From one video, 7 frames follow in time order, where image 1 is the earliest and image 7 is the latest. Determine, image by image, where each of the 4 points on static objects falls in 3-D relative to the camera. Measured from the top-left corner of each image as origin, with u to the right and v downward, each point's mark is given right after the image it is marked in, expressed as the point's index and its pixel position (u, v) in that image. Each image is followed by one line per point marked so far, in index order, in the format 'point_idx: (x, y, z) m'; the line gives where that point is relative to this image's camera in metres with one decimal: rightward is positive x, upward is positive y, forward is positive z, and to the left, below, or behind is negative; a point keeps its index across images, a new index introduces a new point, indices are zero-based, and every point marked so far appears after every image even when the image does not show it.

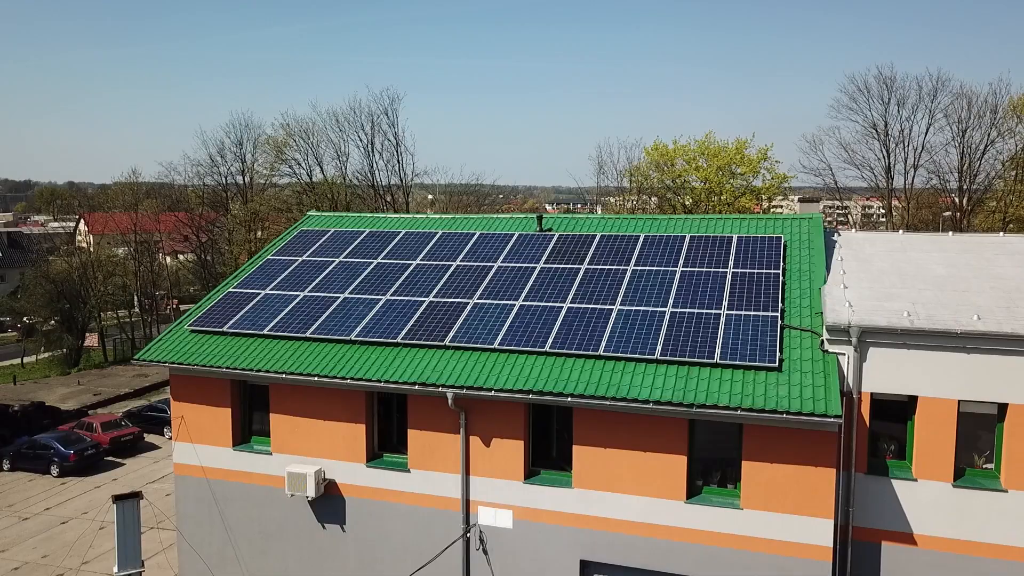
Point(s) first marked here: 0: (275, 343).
0: (-5.0, -1.2, +17.4) m
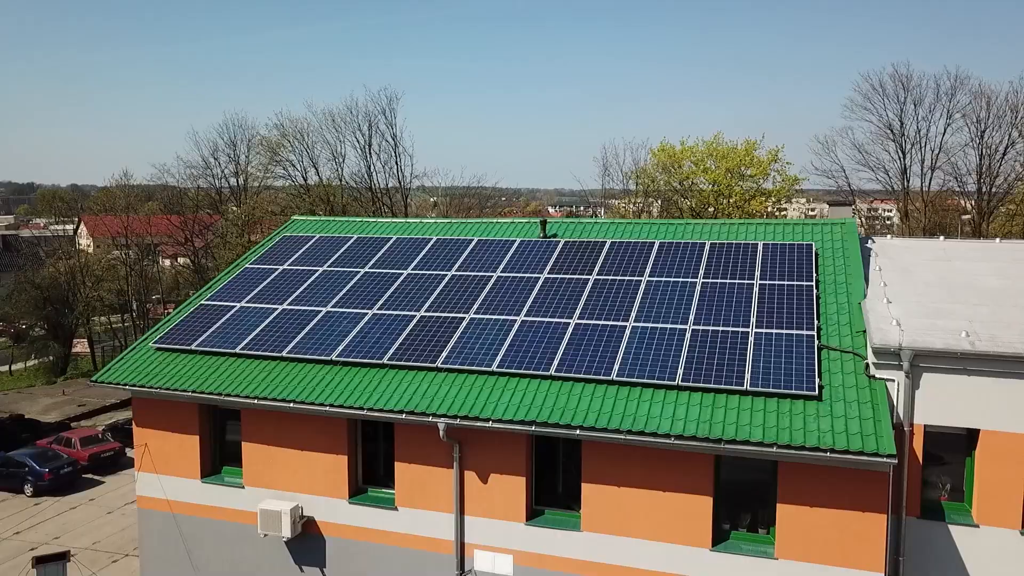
0: (-5.0, -1.4, +15.6) m
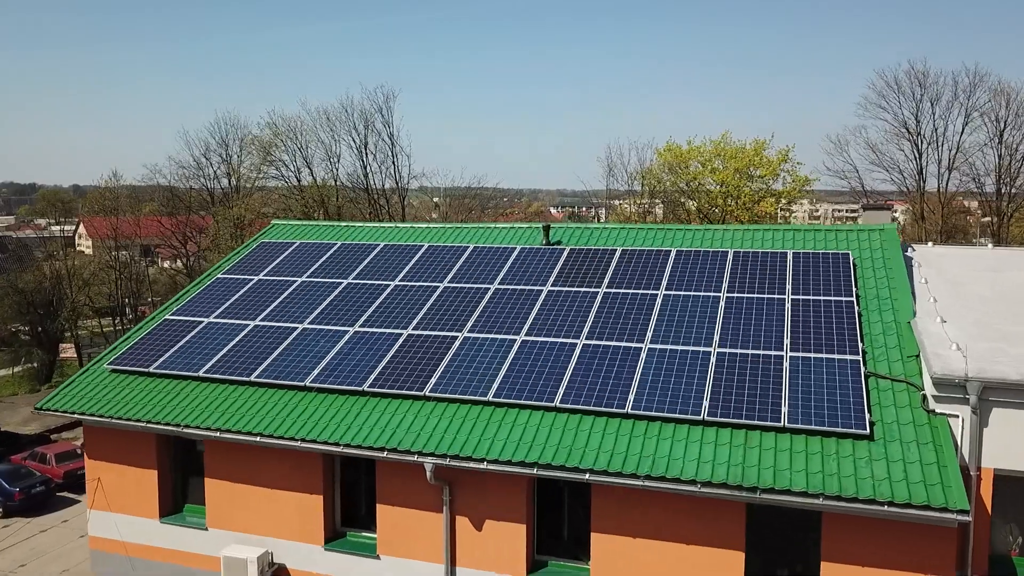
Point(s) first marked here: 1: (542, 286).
0: (-5.0, -1.7, +13.8) m
1: (+0.5, +0.1, +15.1) m
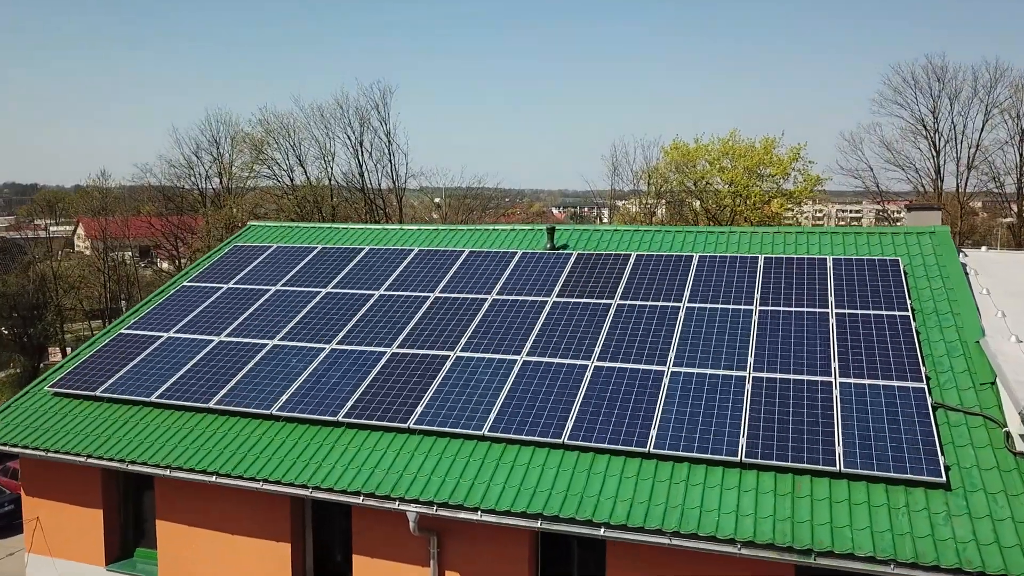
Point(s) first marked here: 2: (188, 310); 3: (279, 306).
0: (-5.0, -1.9, +12.0) m
1: (+0.5, -0.1, +13.3) m
2: (-5.7, -0.4, +14.5) m
3: (-4.0, -0.3, +14.2) m
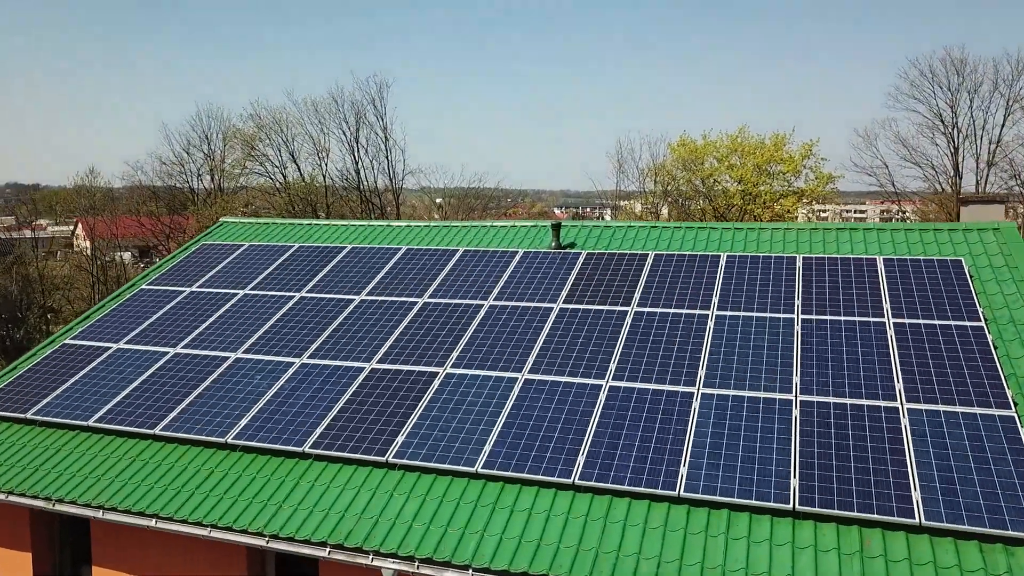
0: (-5.0, -1.9, +10.2) m
1: (+0.5, -0.2, +11.5) m
2: (-5.7, -0.4, +12.7) m
3: (-4.0, -0.4, +12.4) m
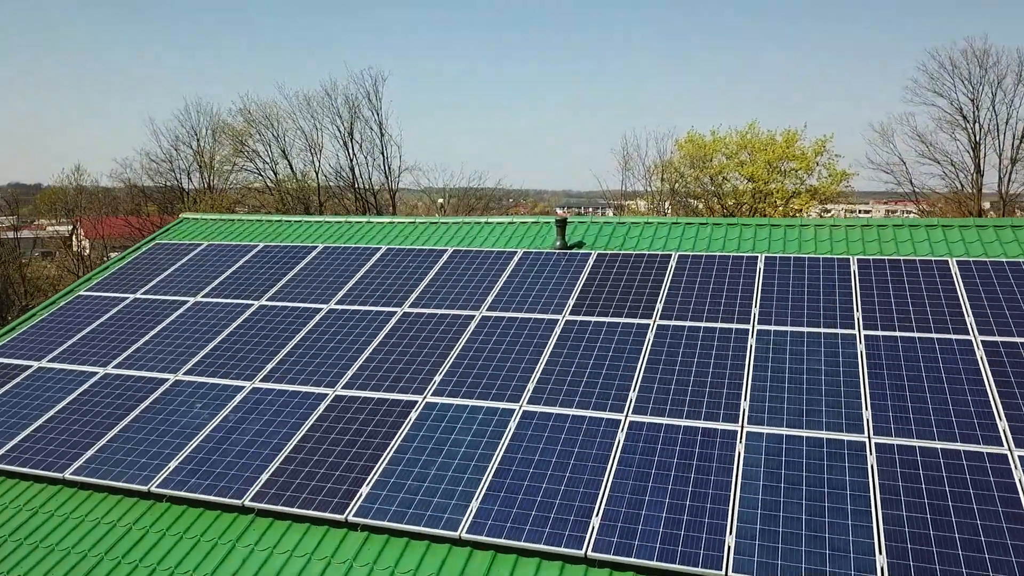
0: (-5.1, -2.0, +8.3) m
1: (+0.5, -0.3, +9.6) m
2: (-5.7, -0.5, +10.8) m
3: (-4.0, -0.5, +10.5) m
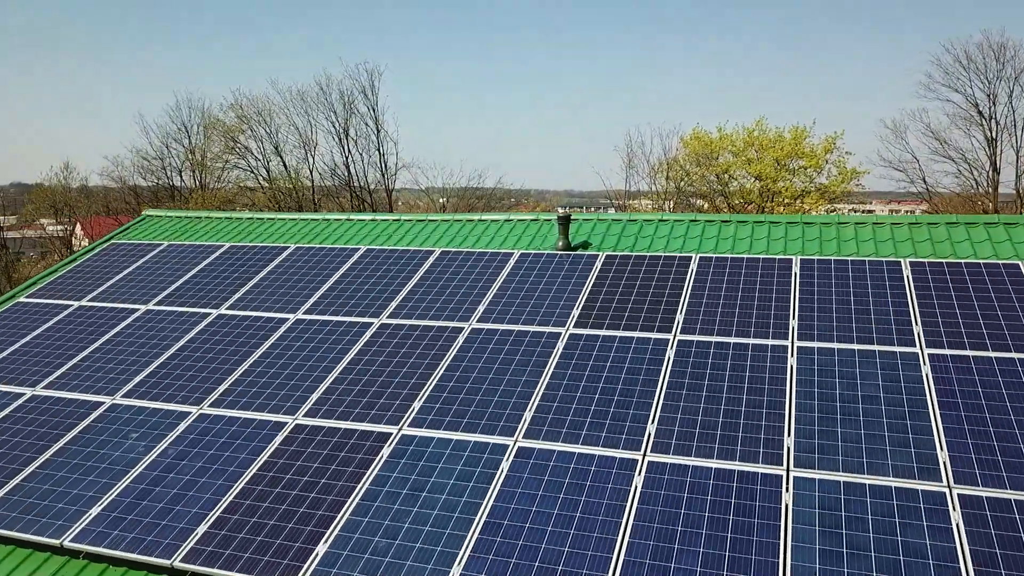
0: (-5.1, -2.1, +7.0) m
1: (+0.5, -0.4, +8.2) m
2: (-5.8, -0.6, +9.5) m
3: (-4.1, -0.5, +9.1) m
